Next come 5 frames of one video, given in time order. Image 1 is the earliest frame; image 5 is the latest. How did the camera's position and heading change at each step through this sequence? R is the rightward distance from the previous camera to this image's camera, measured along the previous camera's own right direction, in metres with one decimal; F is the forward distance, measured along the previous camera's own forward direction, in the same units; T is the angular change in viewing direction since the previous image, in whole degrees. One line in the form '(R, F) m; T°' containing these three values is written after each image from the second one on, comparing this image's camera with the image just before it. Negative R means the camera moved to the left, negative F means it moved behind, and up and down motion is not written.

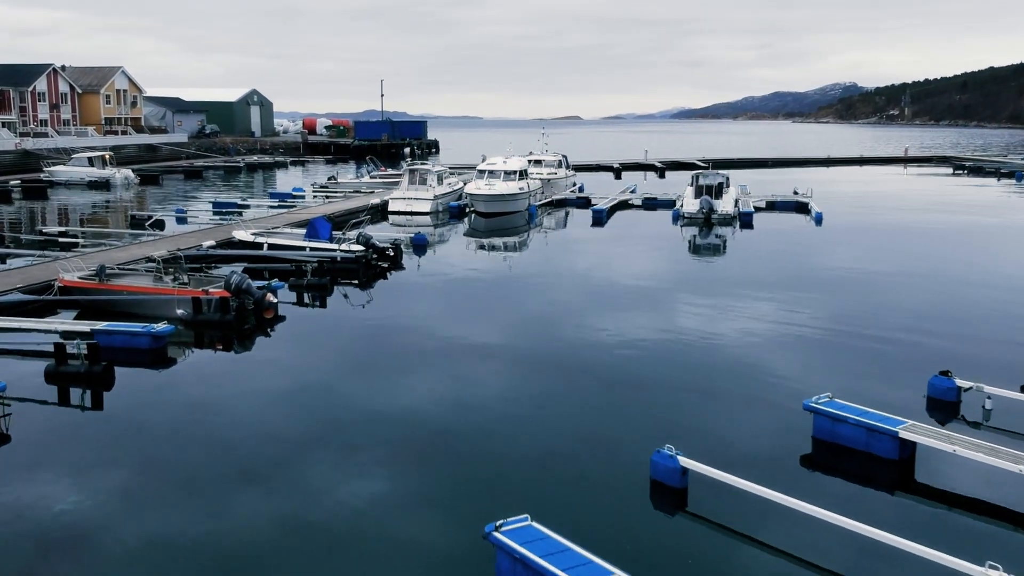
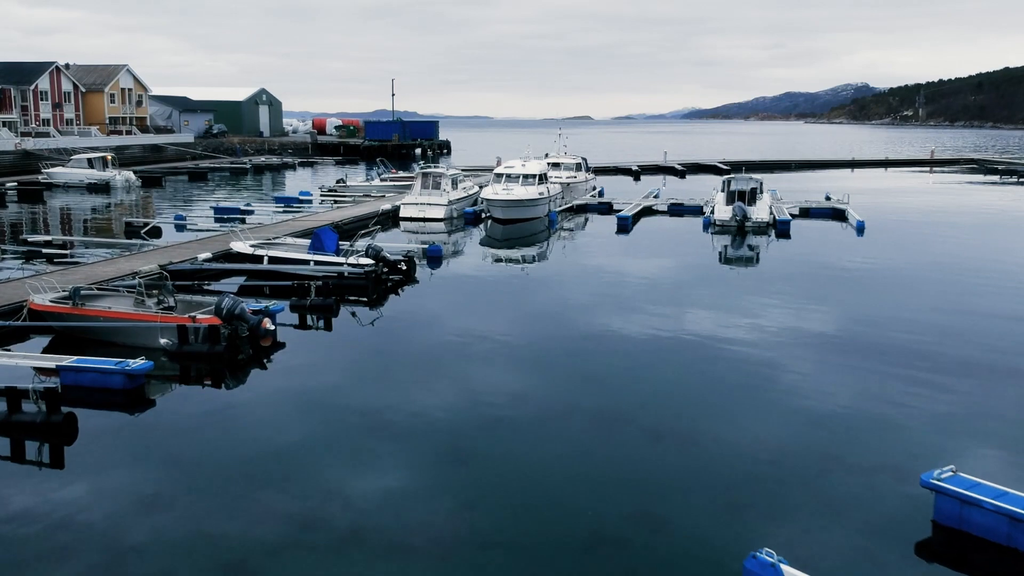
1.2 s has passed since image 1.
(-0.3, +1.8) m; -1°
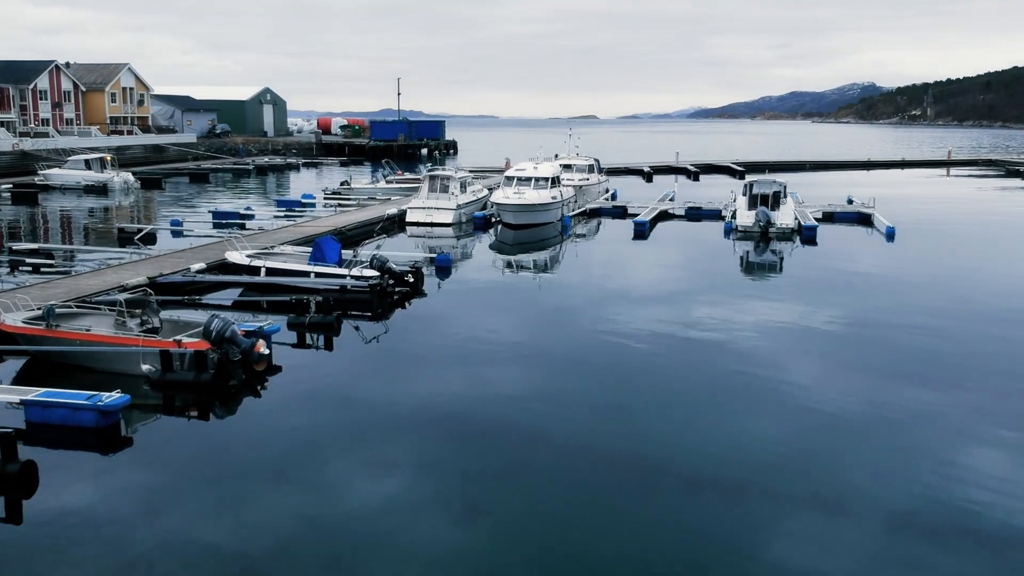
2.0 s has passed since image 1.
(-0.2, +1.2) m; 0°
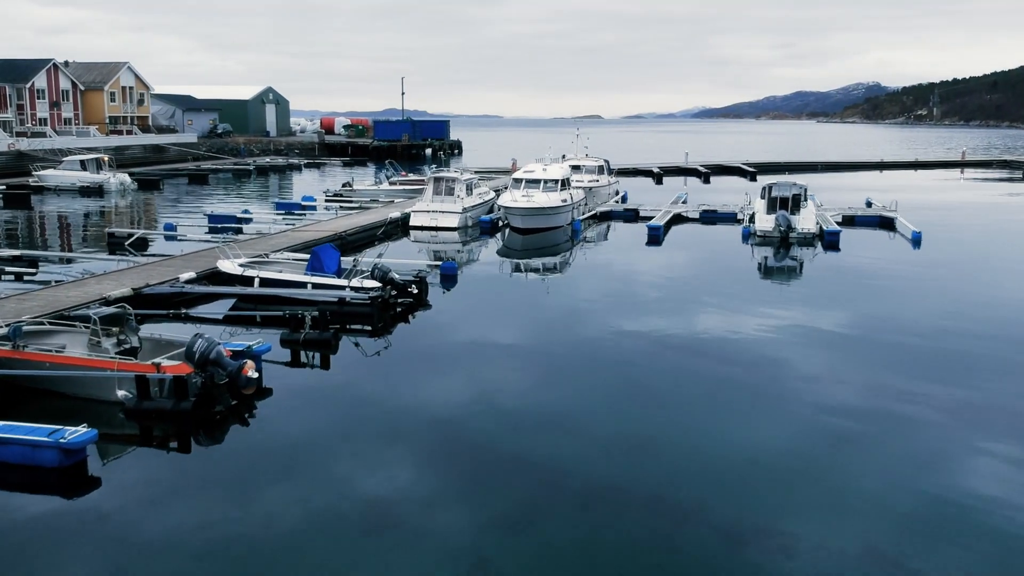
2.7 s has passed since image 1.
(-0.1, +1.1) m; 0°
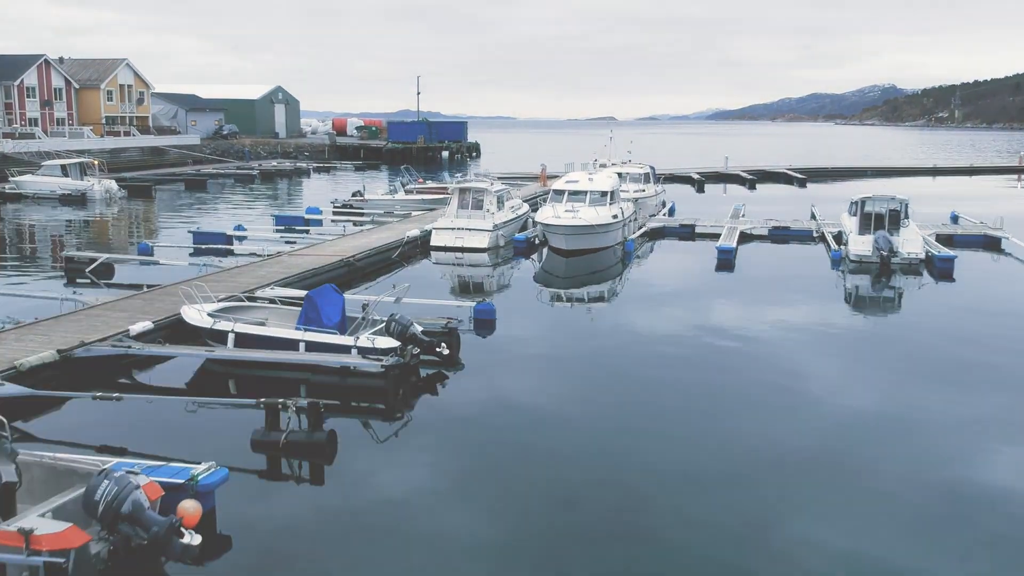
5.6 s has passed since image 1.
(-0.7, +4.1) m; -1°
